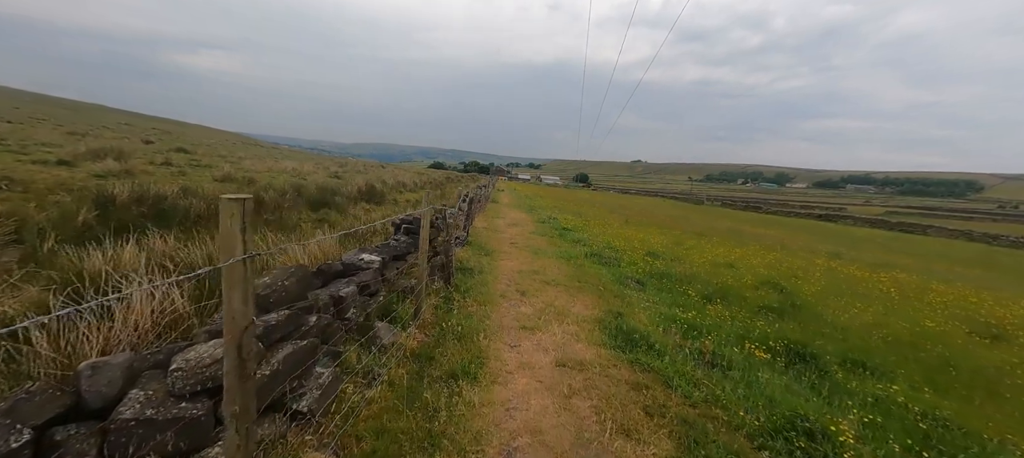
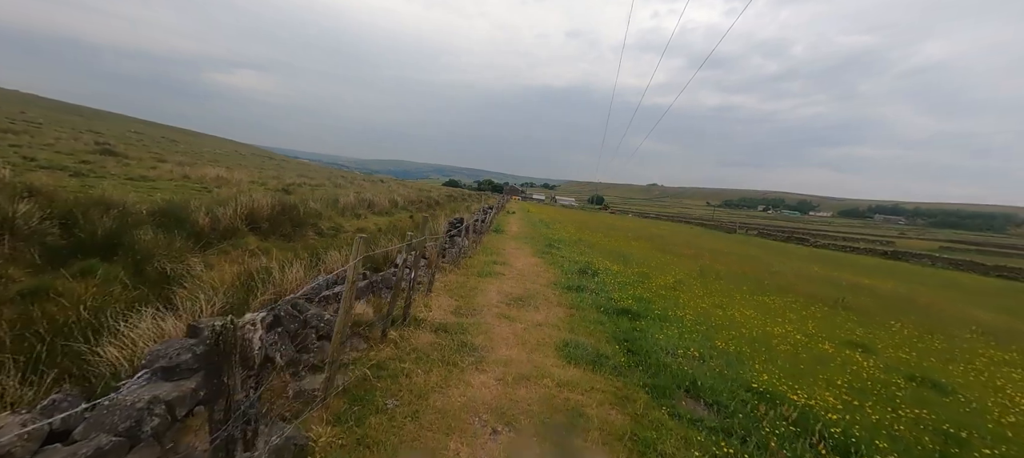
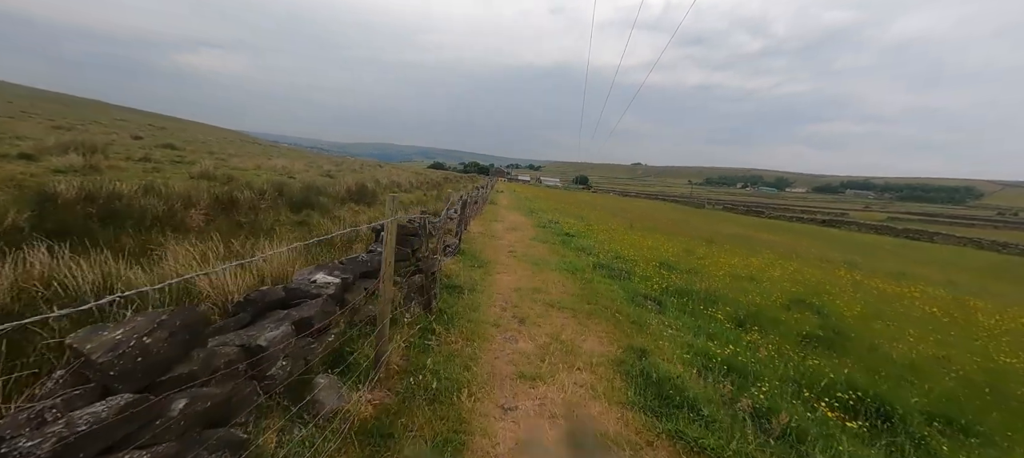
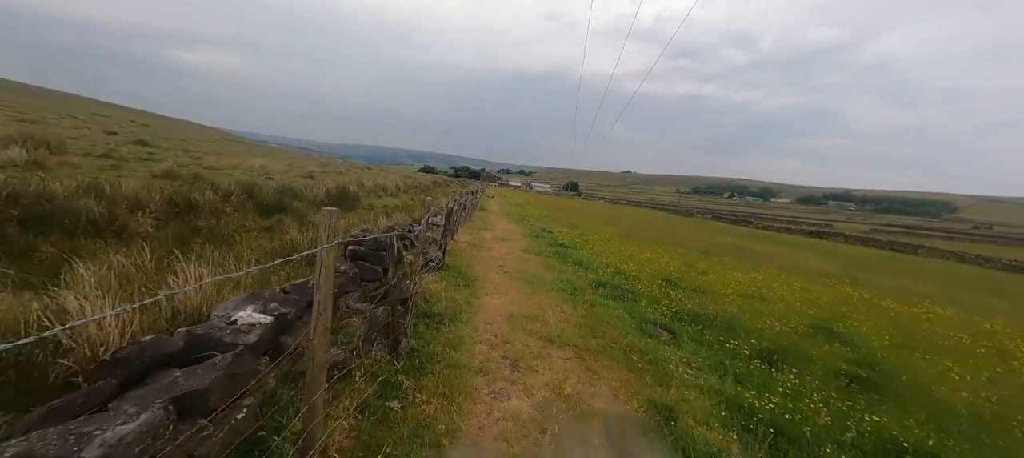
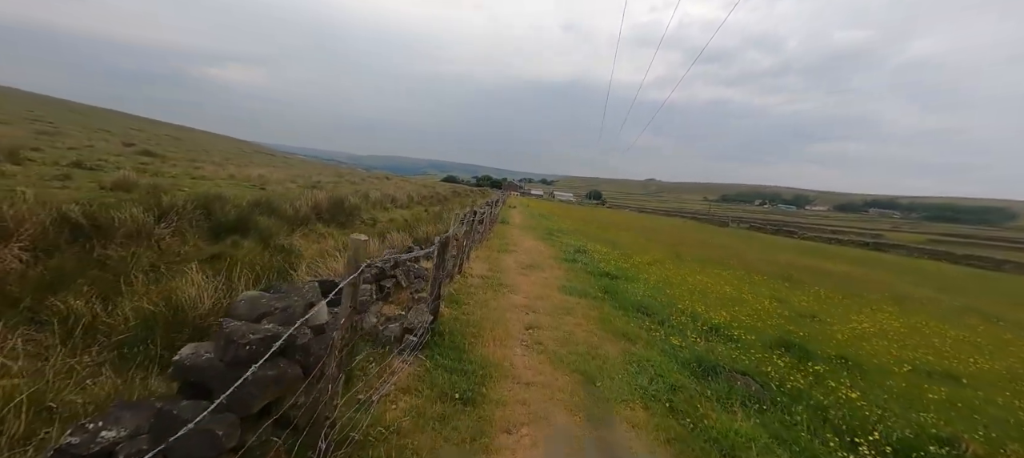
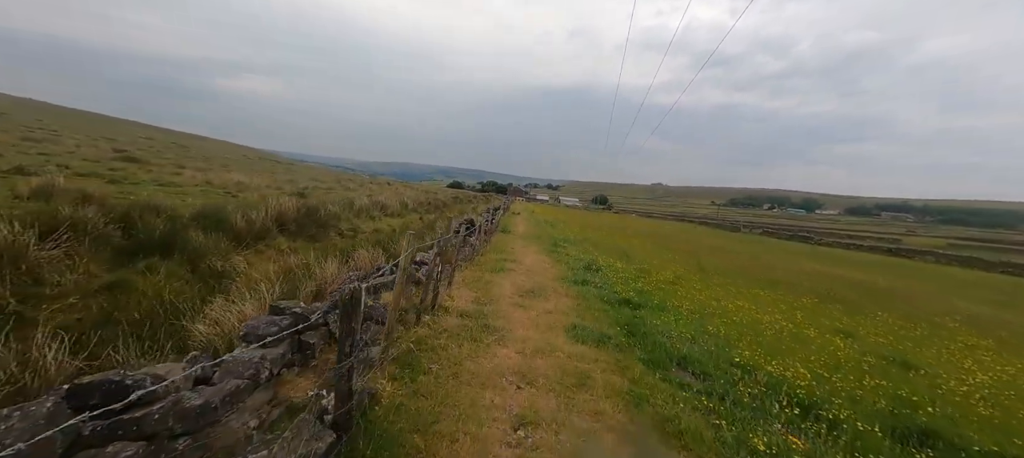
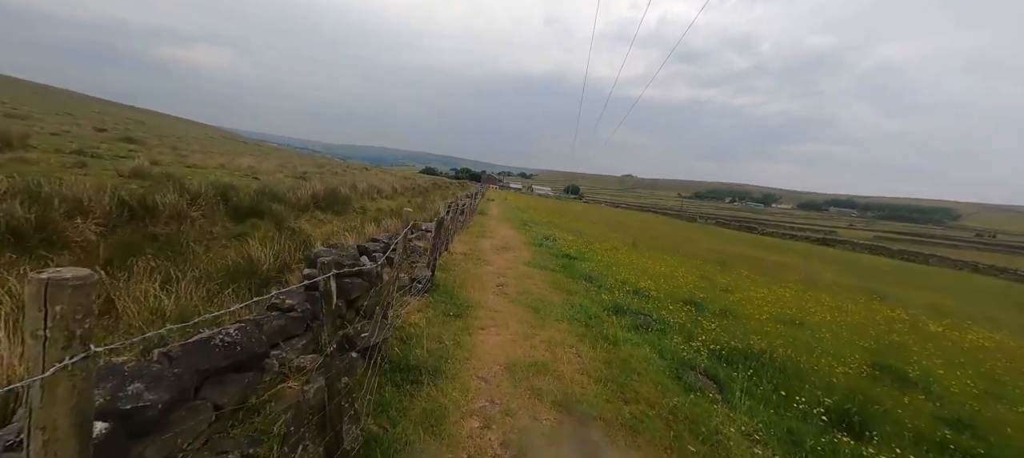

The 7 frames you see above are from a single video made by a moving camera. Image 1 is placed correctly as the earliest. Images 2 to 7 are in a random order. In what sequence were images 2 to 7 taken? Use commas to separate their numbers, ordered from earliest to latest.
3, 4, 7, 5, 6, 2
